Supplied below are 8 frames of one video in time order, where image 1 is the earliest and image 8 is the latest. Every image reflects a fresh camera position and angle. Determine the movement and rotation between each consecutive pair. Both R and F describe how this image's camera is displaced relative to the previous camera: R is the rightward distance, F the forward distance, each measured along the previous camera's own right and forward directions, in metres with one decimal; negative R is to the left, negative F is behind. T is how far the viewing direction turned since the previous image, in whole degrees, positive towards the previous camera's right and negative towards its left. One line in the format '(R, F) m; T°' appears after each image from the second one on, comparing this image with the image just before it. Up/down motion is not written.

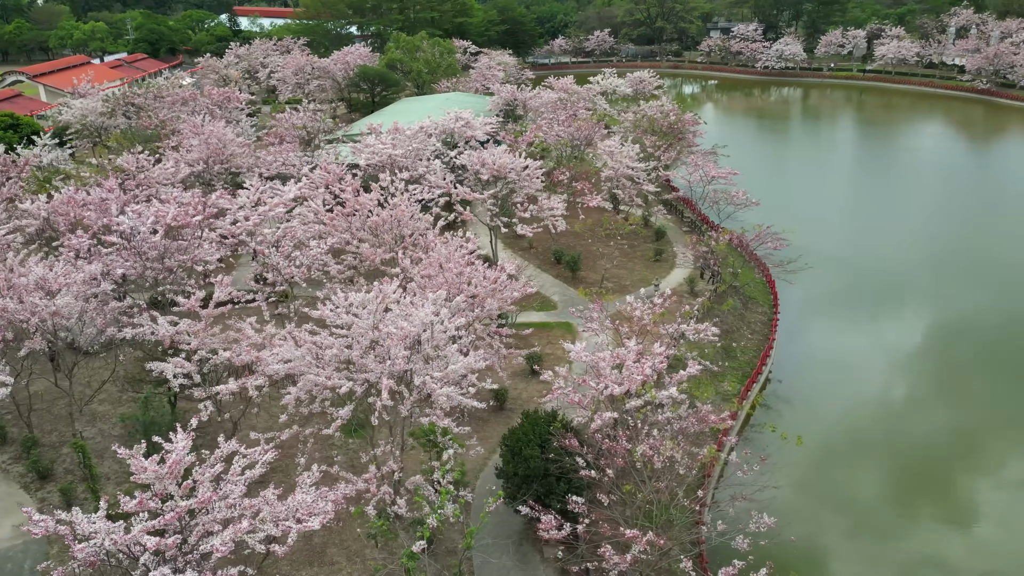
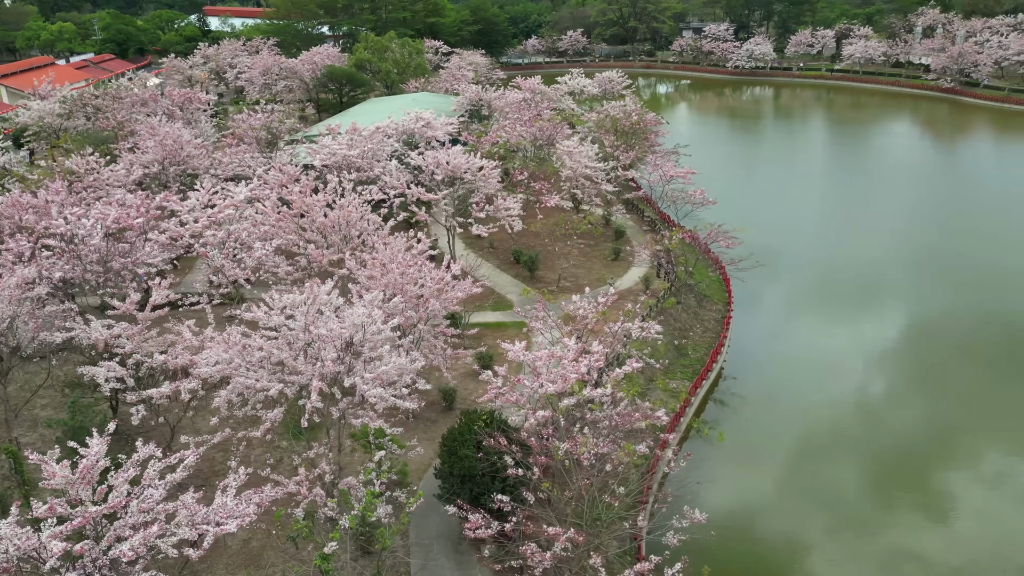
(+0.7, 0.0) m; +1°
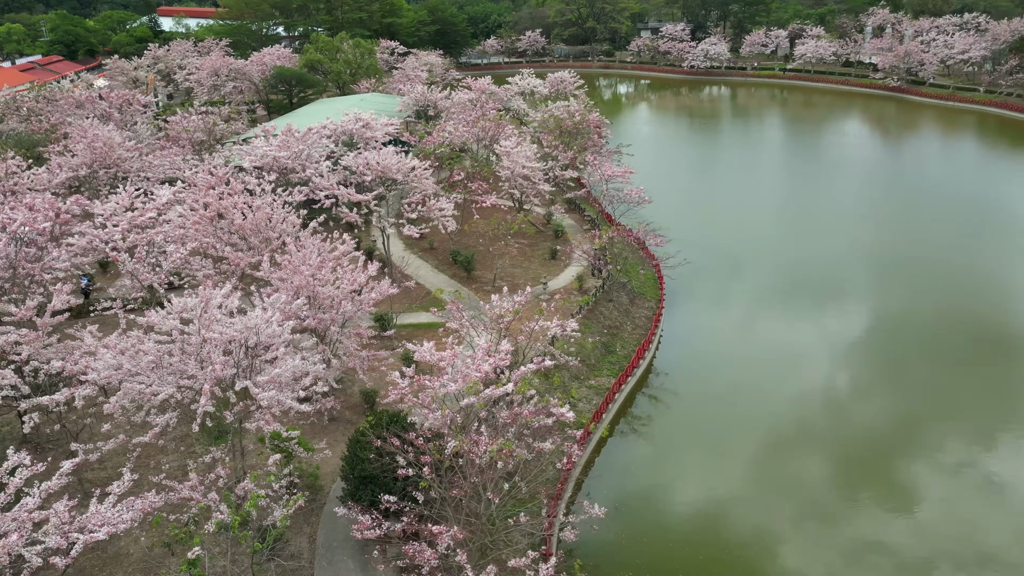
(+1.1, 0.0) m; +2°
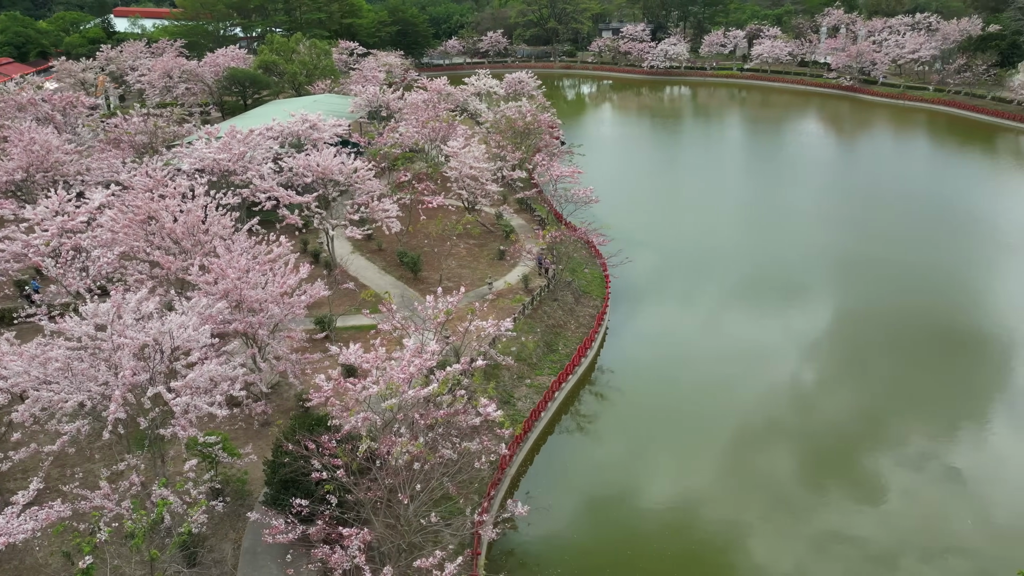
(+0.8, 0.0) m; +2°
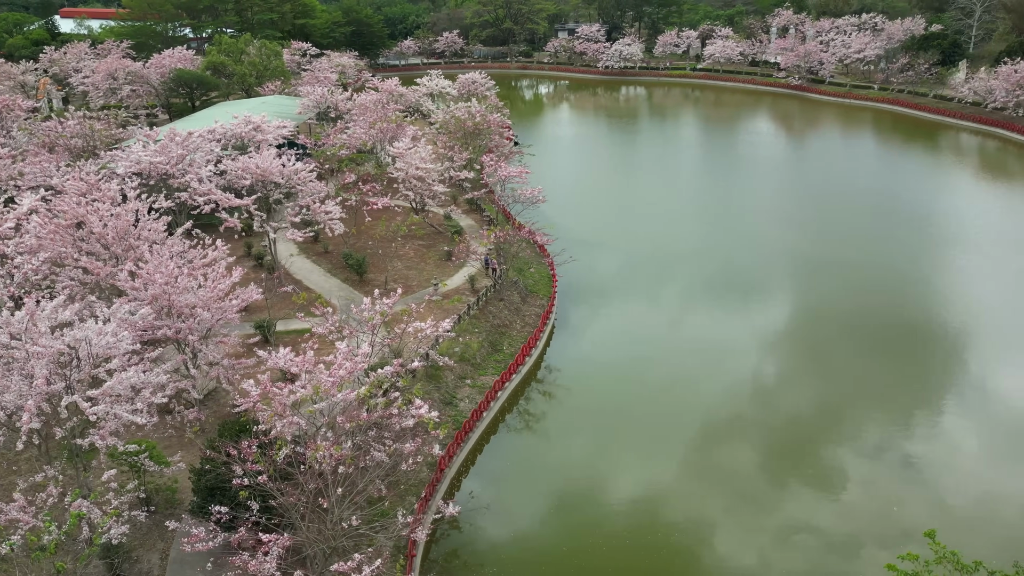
(+0.6, 0.0) m; +3°
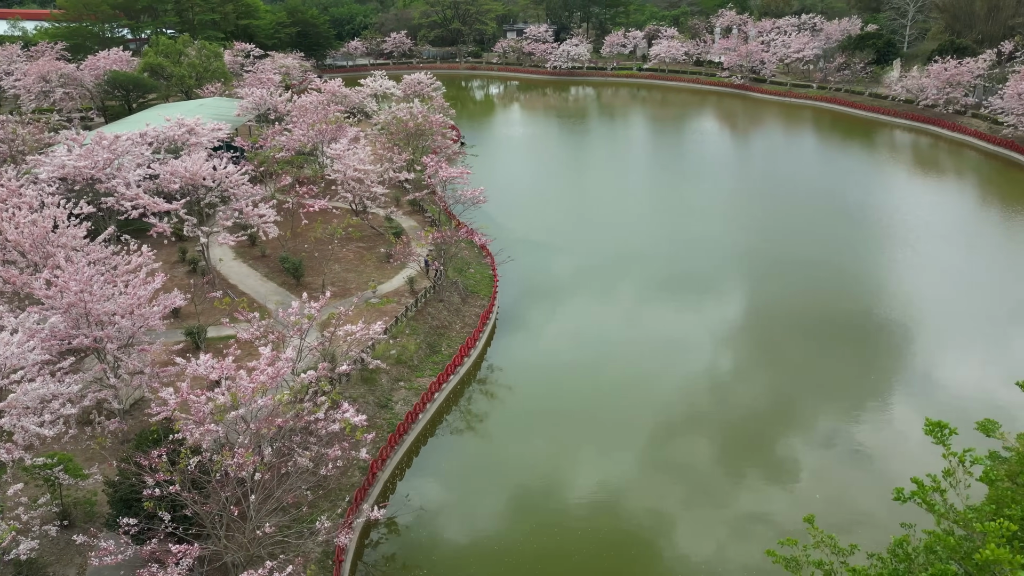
(+0.6, 0.0) m; +3°
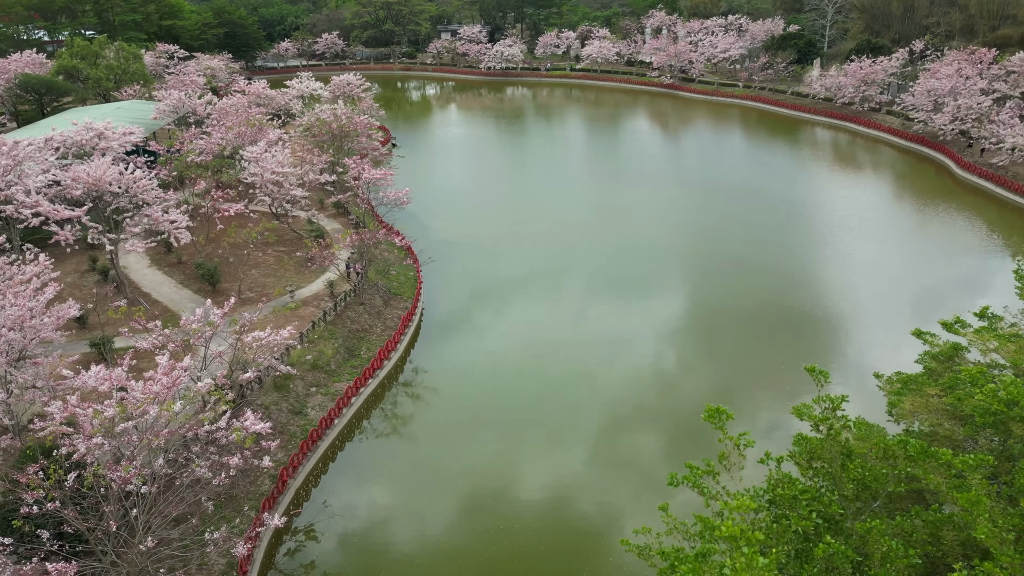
(+0.7, -0.1) m; +4°
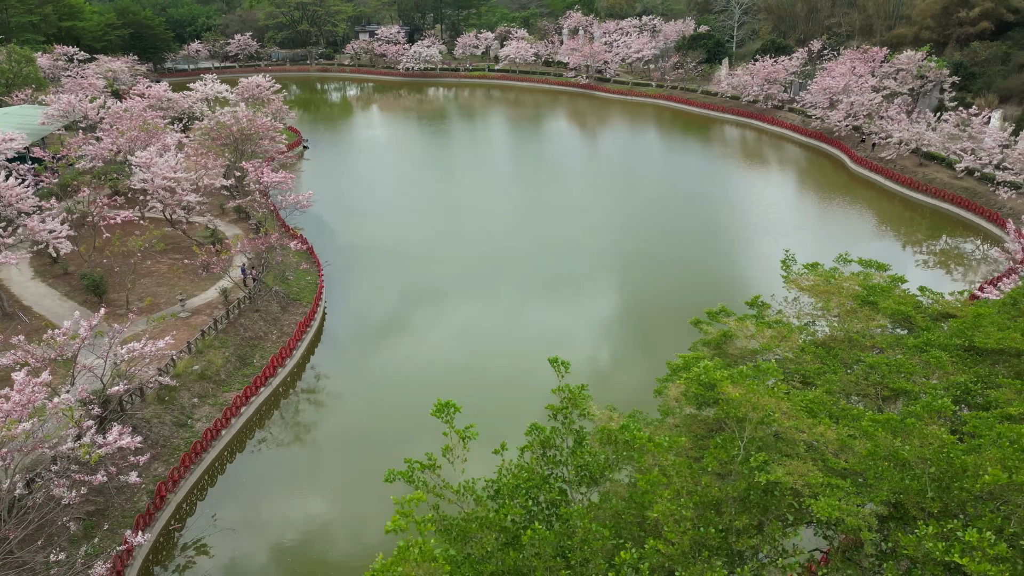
(+1.0, -0.1) m; +5°
